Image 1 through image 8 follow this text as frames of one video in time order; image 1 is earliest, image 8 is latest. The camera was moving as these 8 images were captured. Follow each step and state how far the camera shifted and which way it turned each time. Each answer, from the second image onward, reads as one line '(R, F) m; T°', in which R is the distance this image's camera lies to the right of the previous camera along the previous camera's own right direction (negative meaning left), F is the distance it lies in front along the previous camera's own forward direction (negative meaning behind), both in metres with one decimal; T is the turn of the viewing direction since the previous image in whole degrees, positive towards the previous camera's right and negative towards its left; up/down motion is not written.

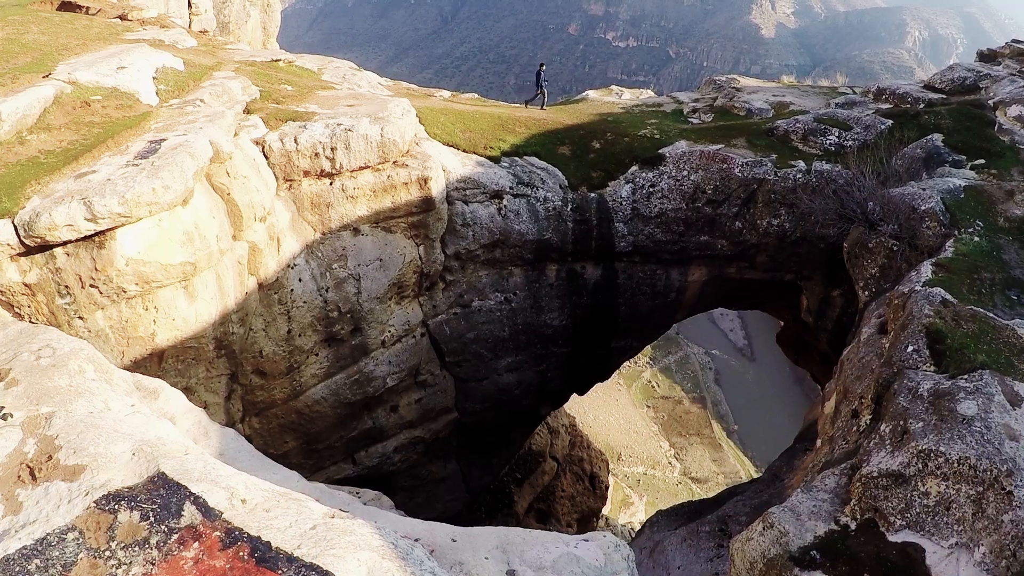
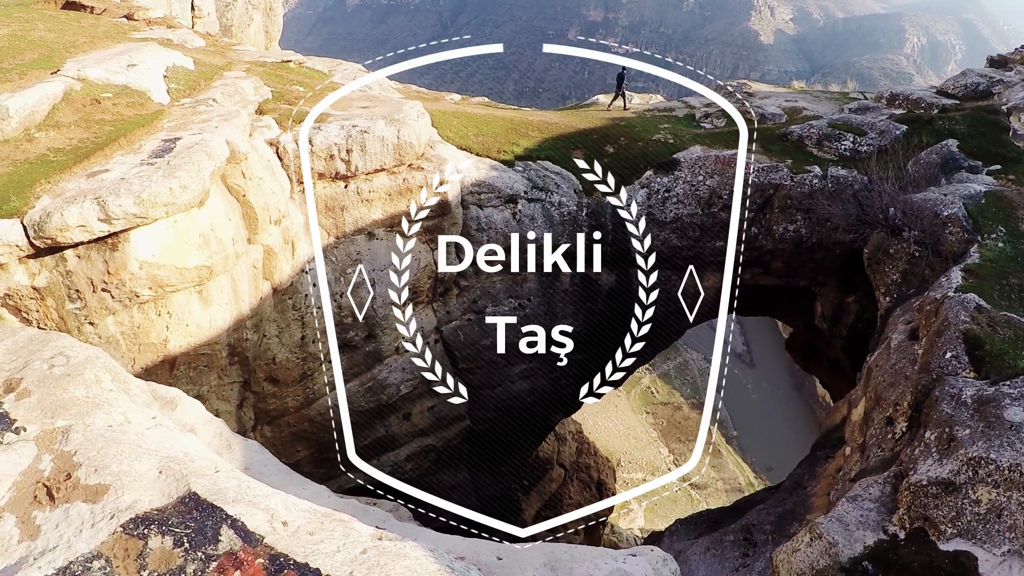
(-0.4, +0.3) m; 0°
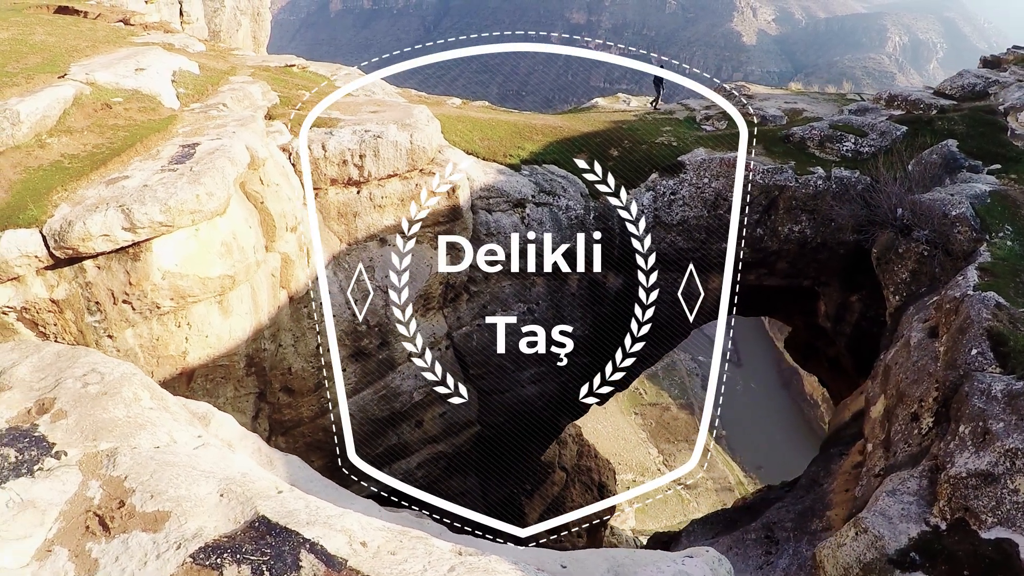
(-0.6, +0.1) m; +1°
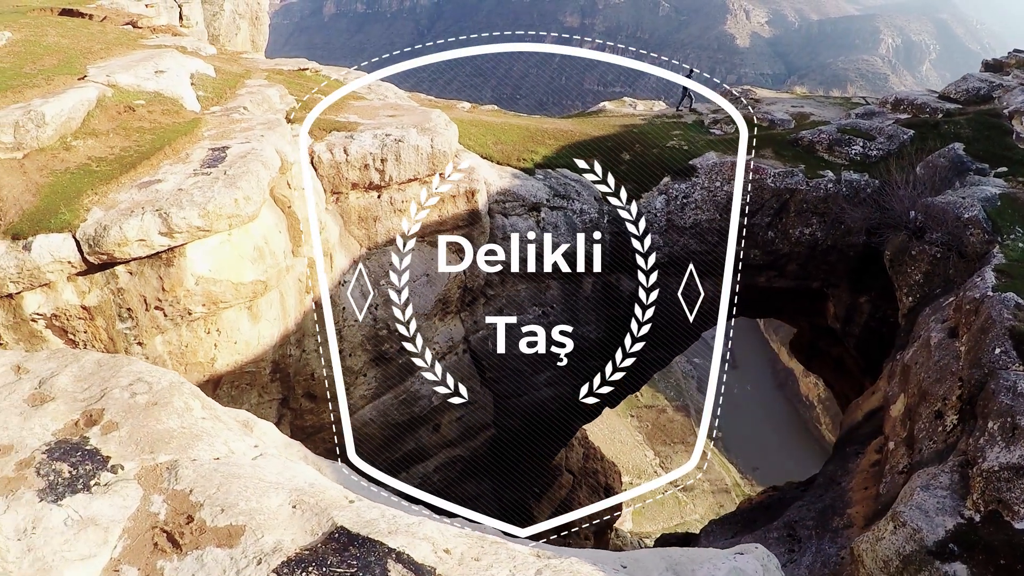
(-0.5, +0.1) m; +1°
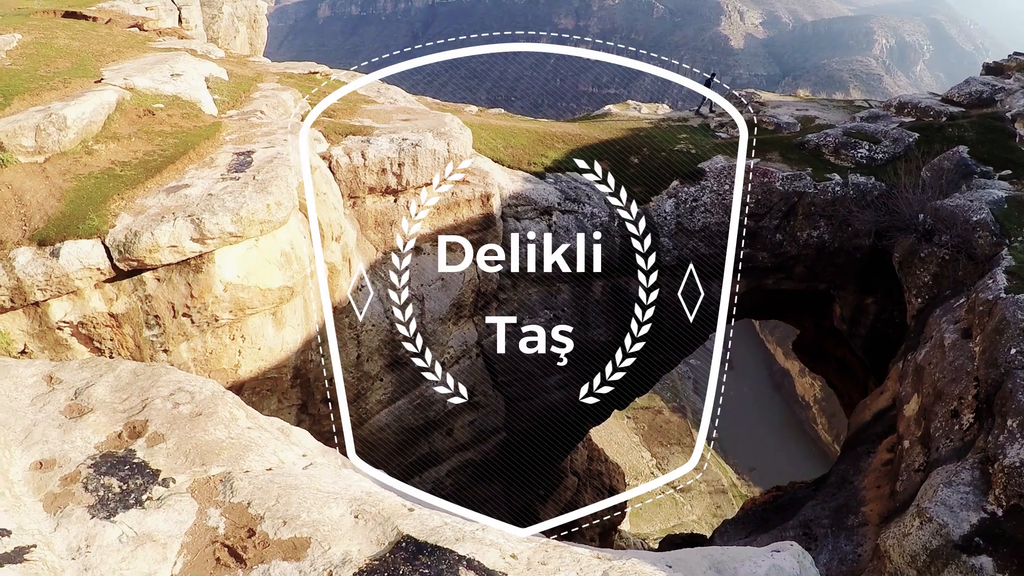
(-0.4, 0.0) m; +1°
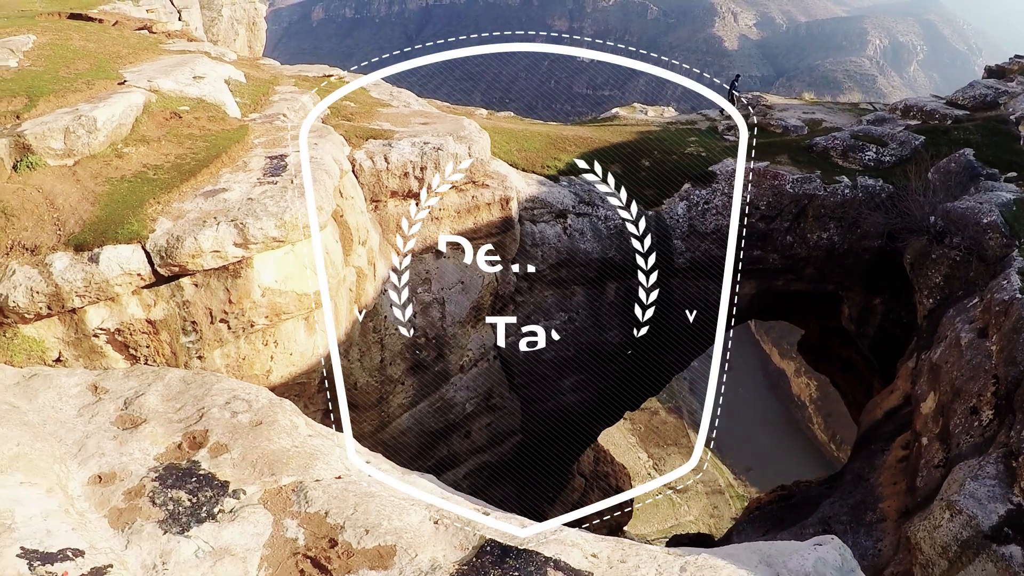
(-0.5, 0.0) m; +1°
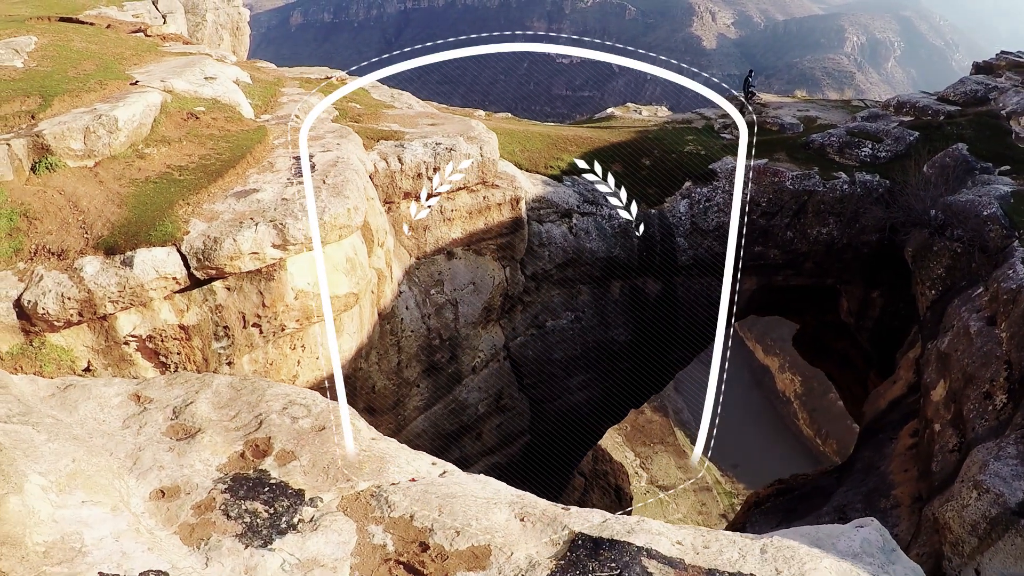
(-0.6, +0.1) m; +2°
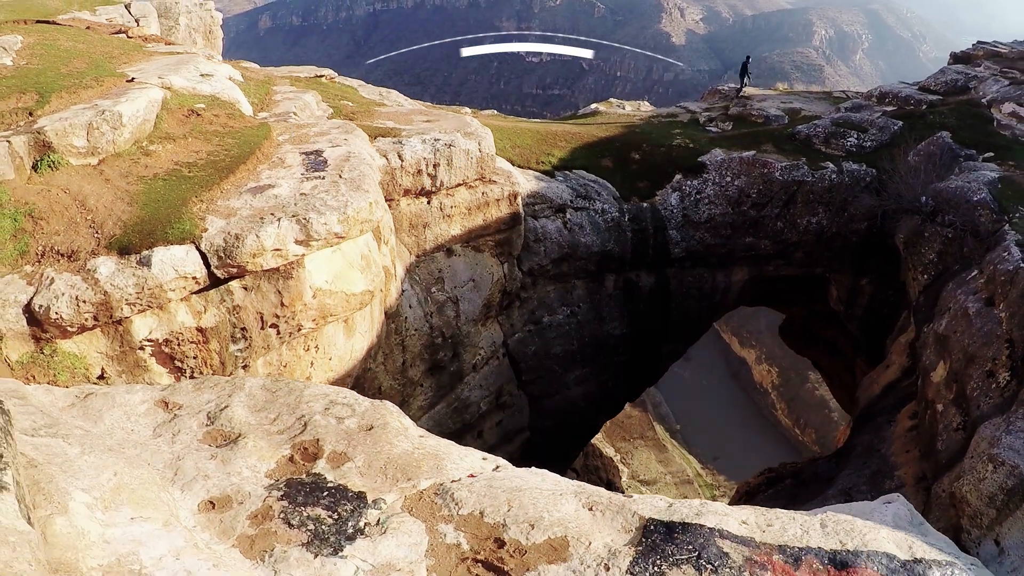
(-0.5, +0.1) m; +2°
